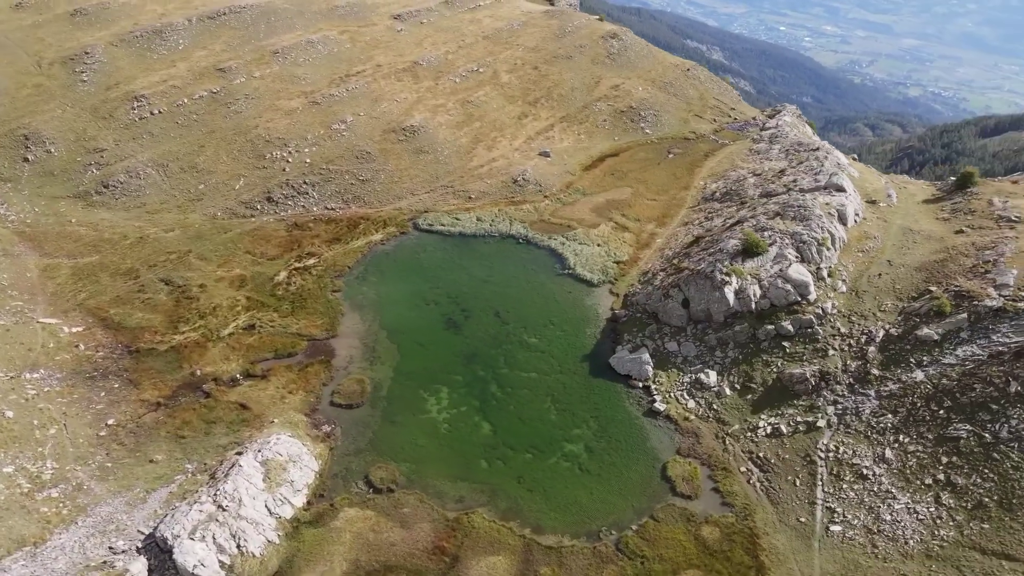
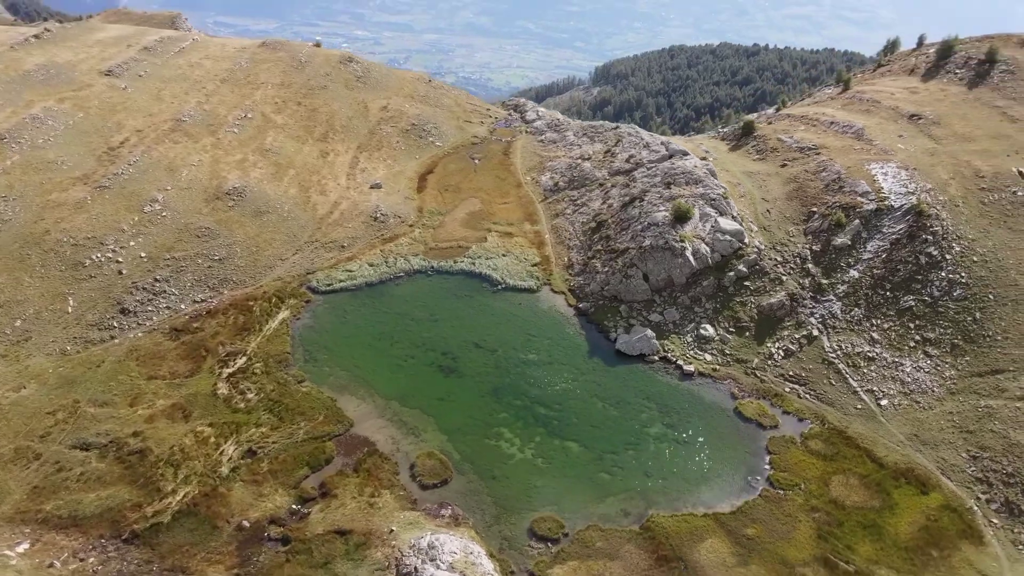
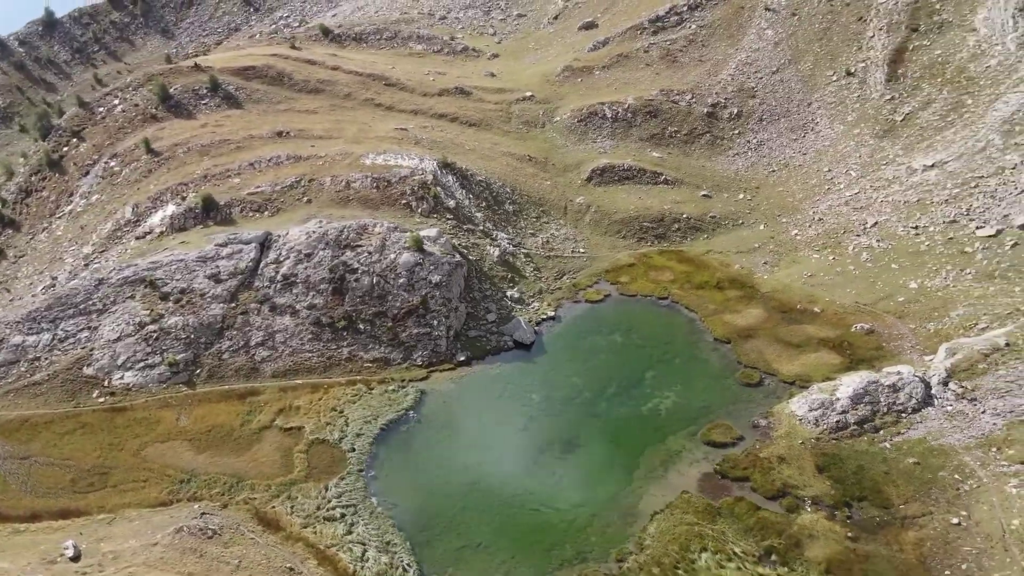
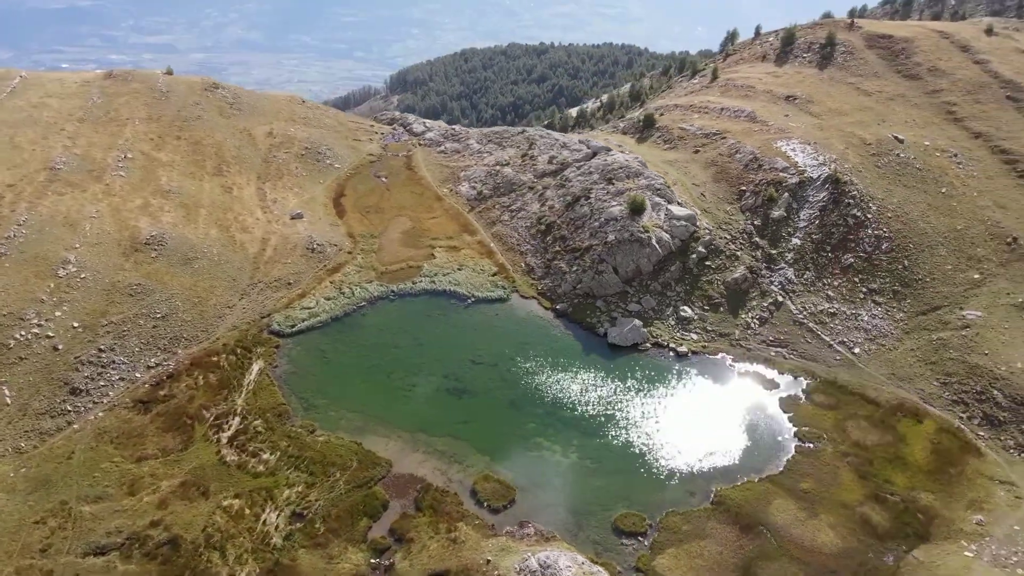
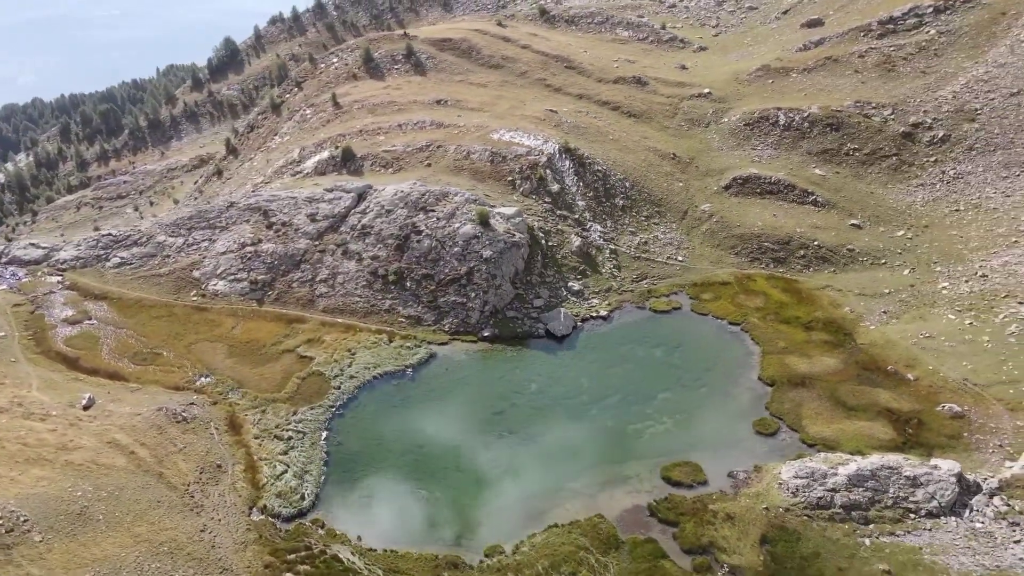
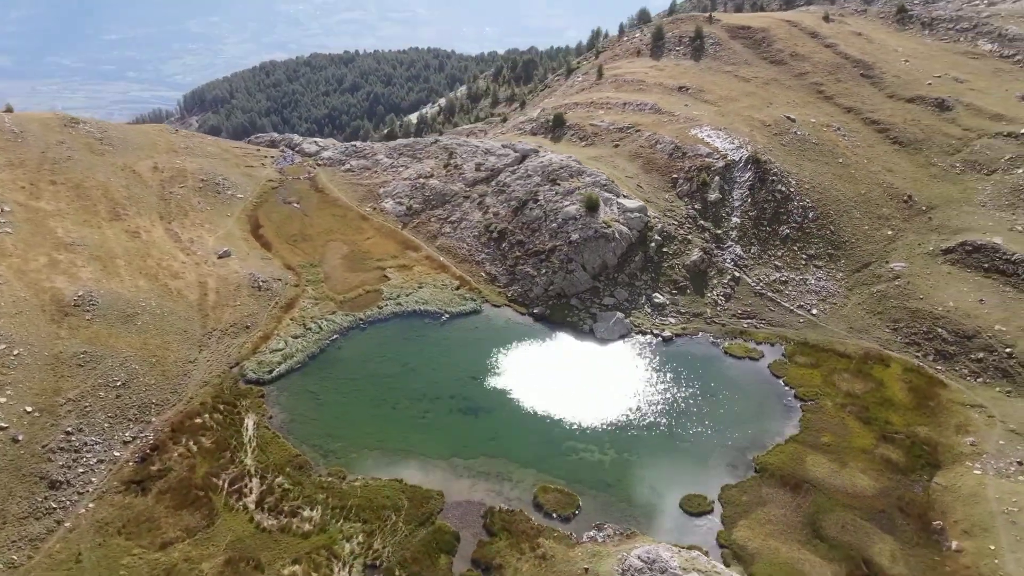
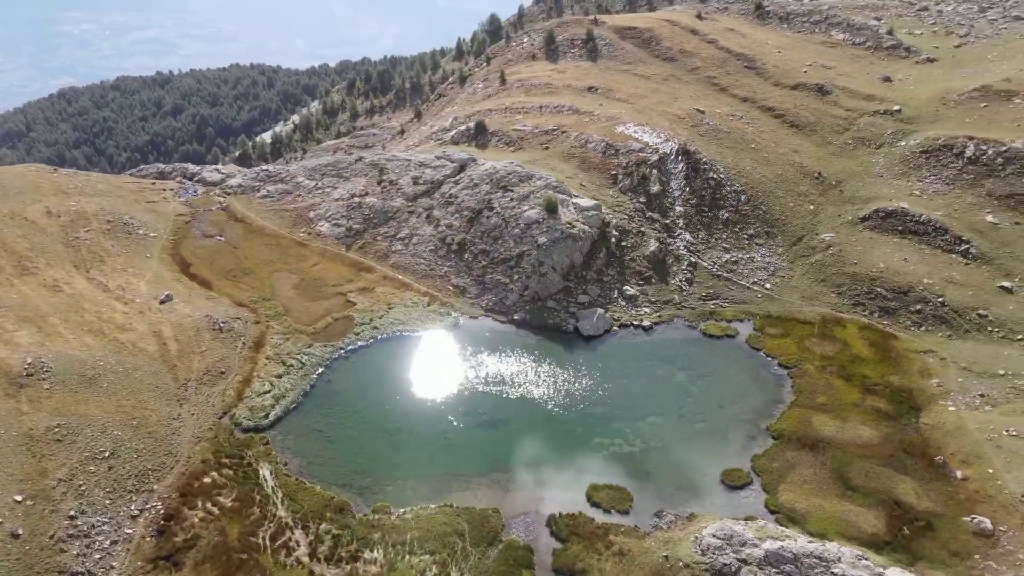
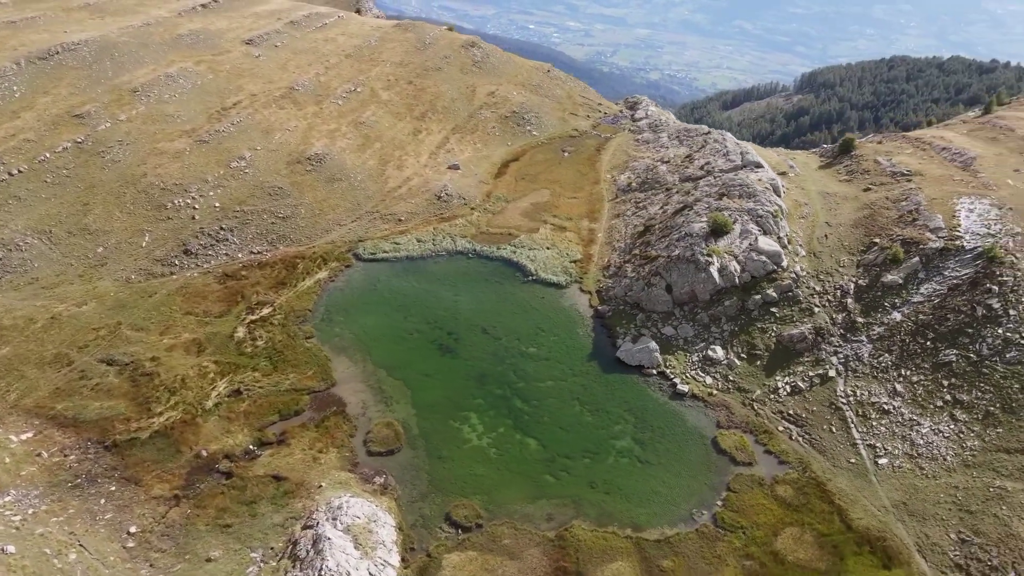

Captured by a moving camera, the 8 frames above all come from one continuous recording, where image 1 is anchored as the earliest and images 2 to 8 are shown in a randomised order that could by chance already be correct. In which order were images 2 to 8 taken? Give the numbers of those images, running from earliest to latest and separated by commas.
8, 2, 4, 6, 7, 5, 3
